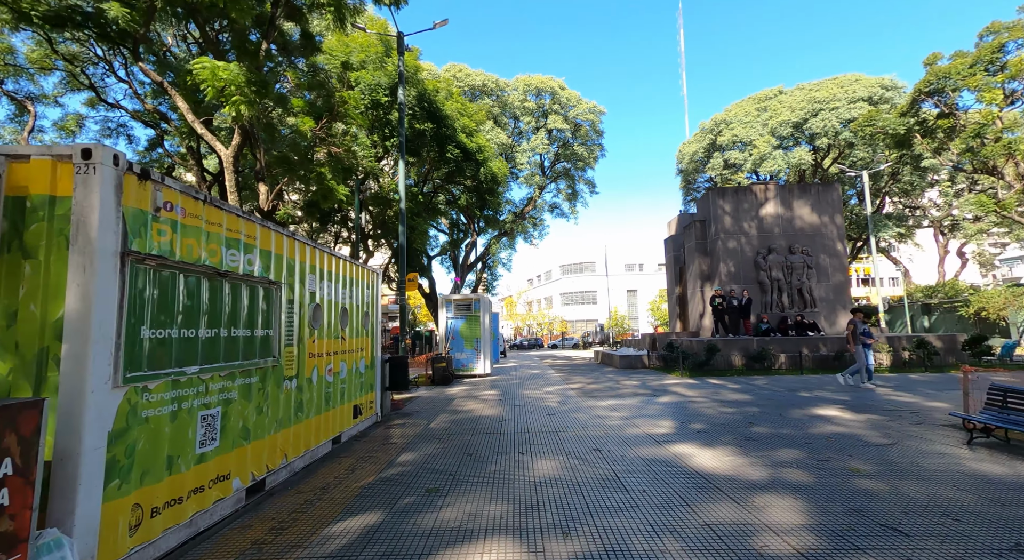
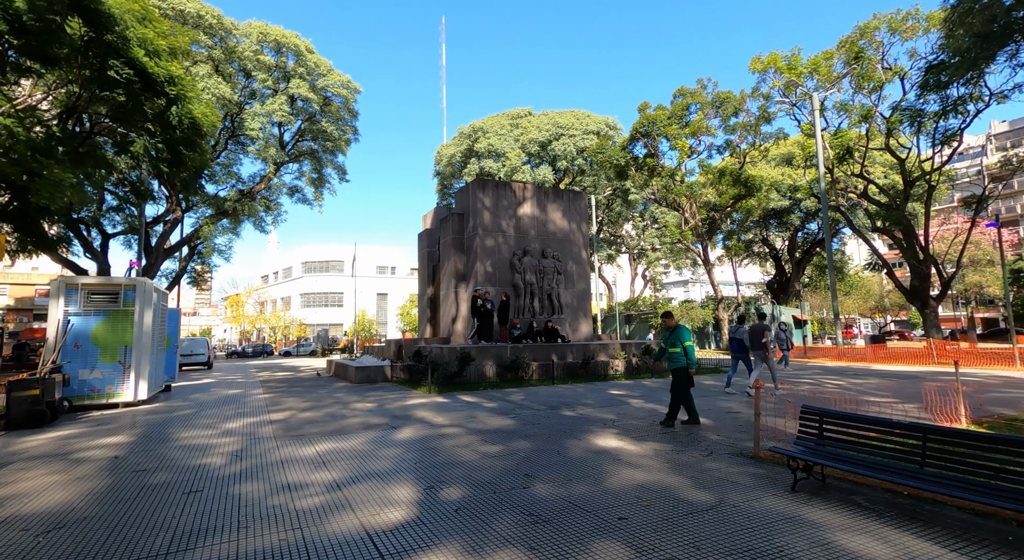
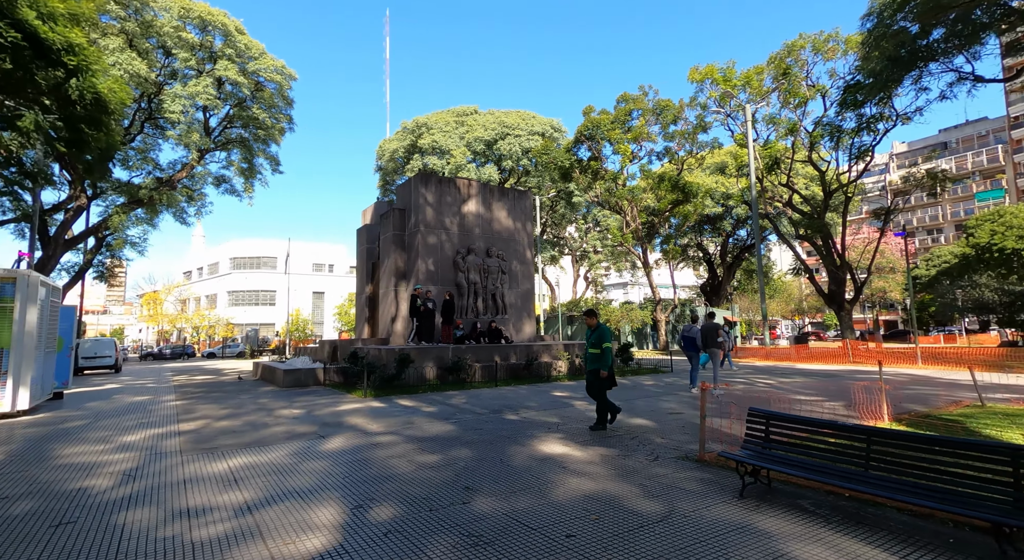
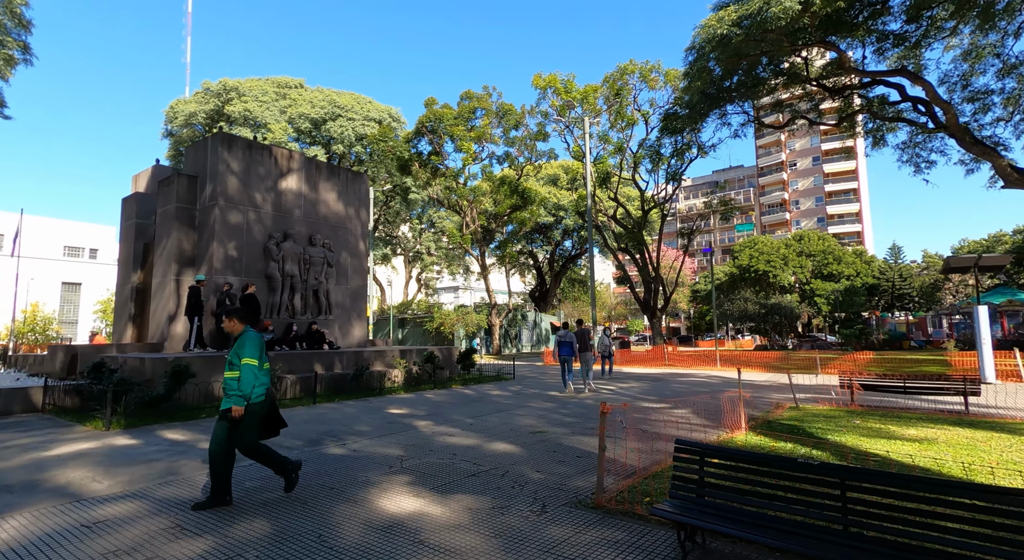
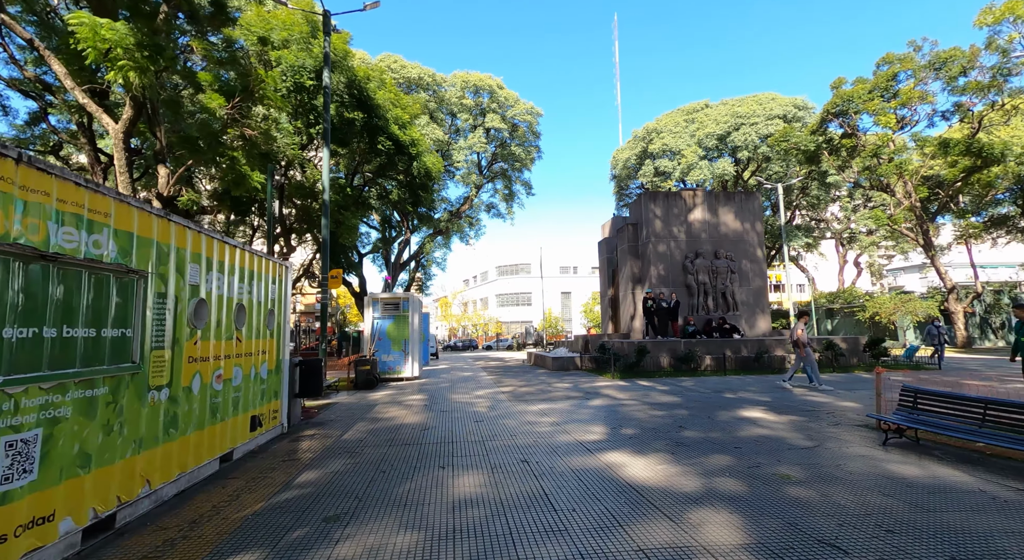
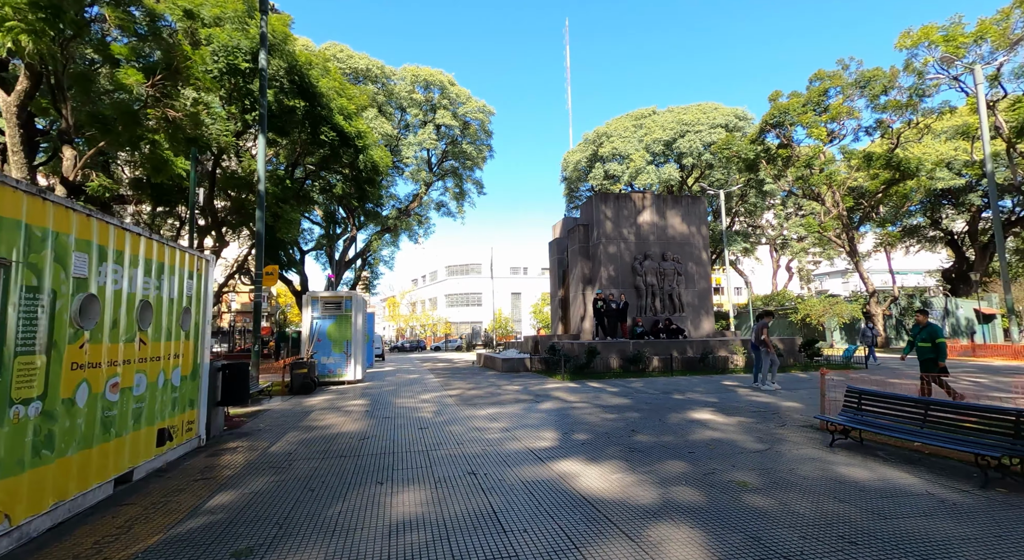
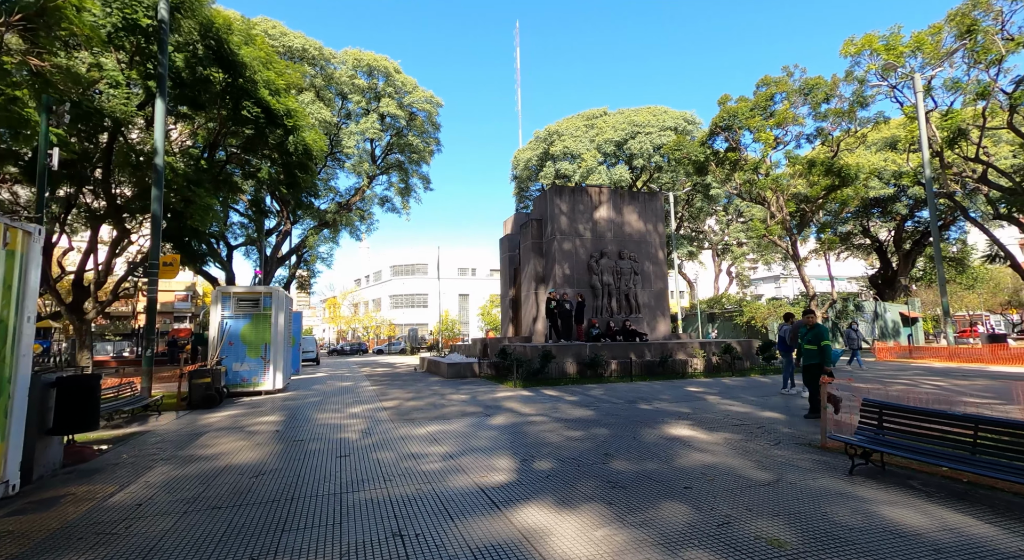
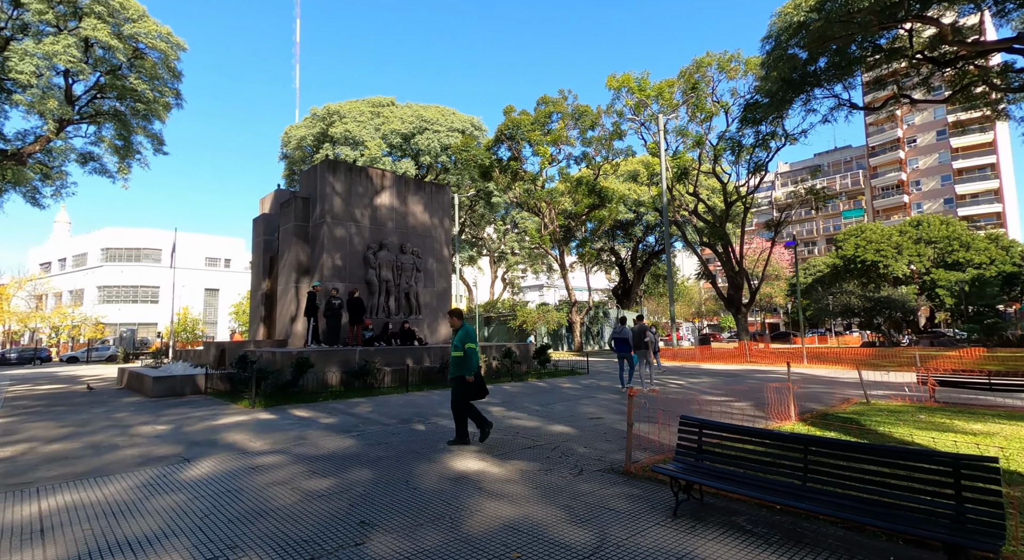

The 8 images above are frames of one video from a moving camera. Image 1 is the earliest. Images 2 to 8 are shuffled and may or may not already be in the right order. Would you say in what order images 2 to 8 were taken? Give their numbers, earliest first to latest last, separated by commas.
5, 6, 7, 2, 3, 8, 4
